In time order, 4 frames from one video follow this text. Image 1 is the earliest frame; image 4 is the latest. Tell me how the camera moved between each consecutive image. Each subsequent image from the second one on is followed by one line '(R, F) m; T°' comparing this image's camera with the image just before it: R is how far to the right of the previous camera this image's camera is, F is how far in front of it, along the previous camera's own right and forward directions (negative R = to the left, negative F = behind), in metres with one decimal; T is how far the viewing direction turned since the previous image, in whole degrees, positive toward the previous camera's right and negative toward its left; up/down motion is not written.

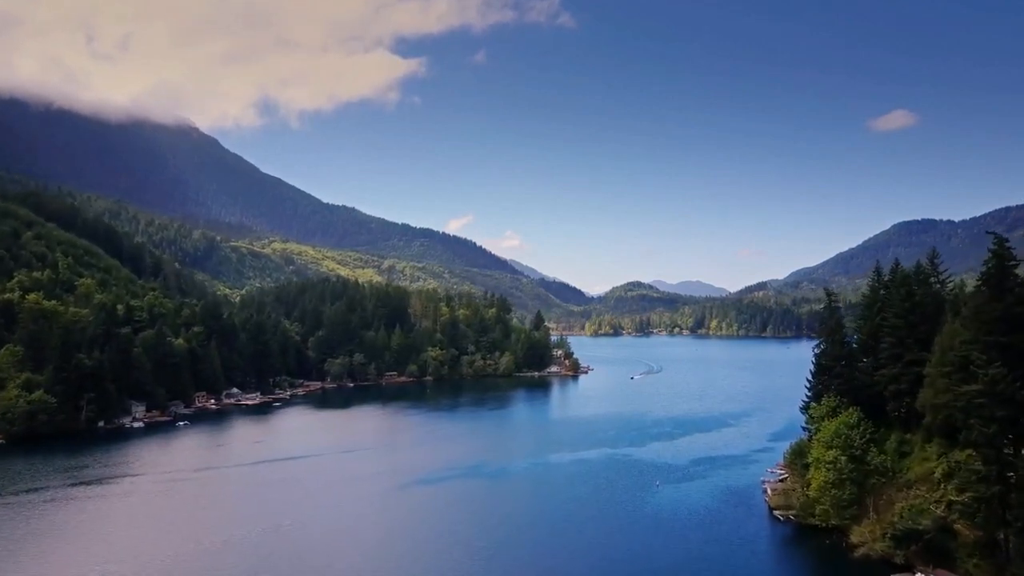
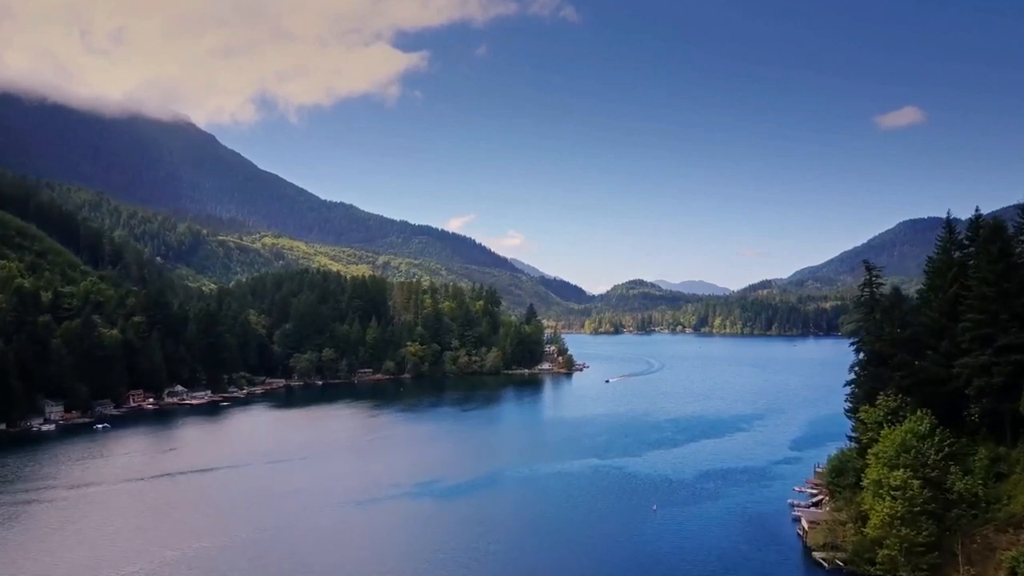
(+2.8, +12.8) m; 0°
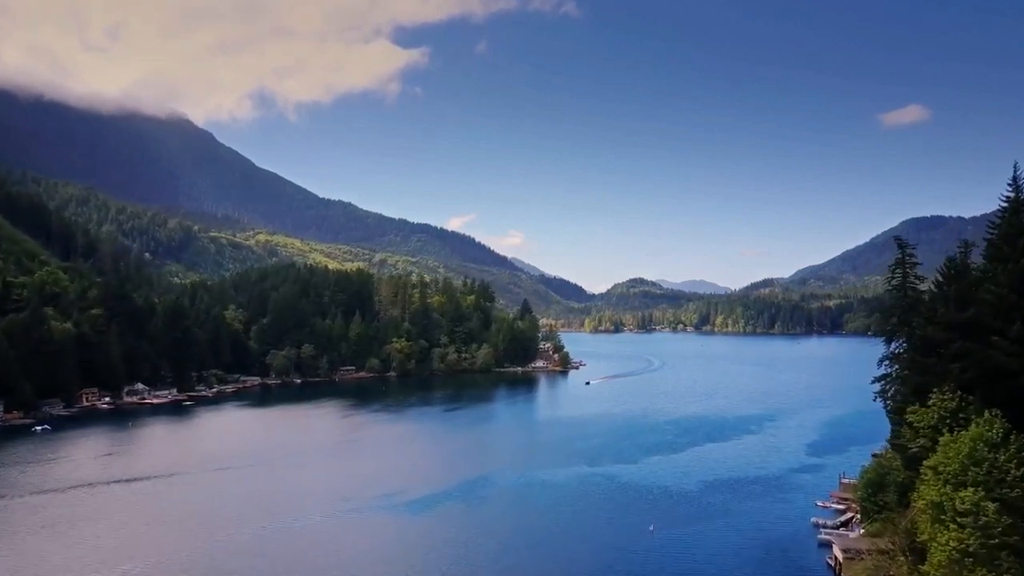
(+1.6, +7.3) m; 0°
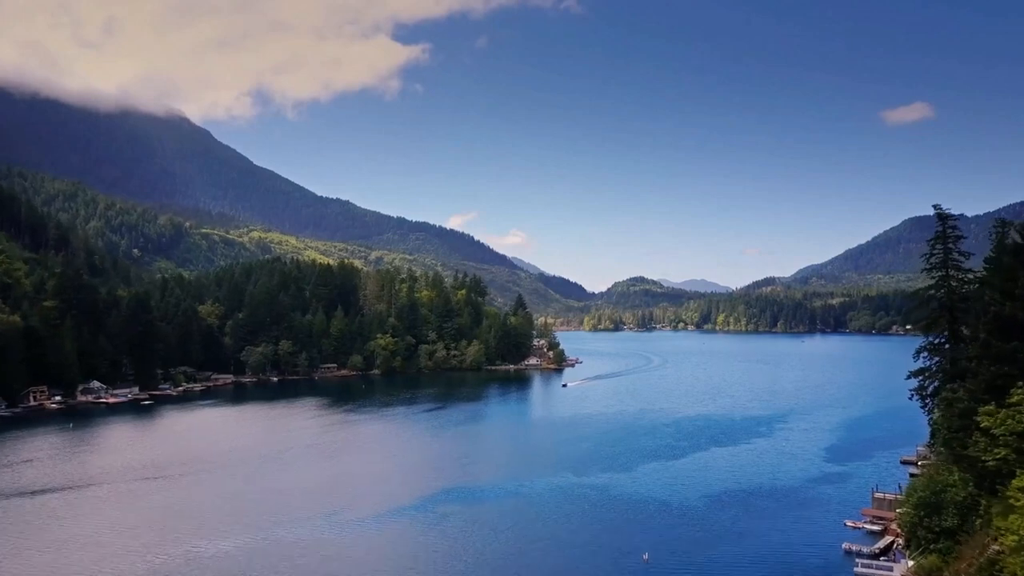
(+1.5, +6.9) m; 0°
